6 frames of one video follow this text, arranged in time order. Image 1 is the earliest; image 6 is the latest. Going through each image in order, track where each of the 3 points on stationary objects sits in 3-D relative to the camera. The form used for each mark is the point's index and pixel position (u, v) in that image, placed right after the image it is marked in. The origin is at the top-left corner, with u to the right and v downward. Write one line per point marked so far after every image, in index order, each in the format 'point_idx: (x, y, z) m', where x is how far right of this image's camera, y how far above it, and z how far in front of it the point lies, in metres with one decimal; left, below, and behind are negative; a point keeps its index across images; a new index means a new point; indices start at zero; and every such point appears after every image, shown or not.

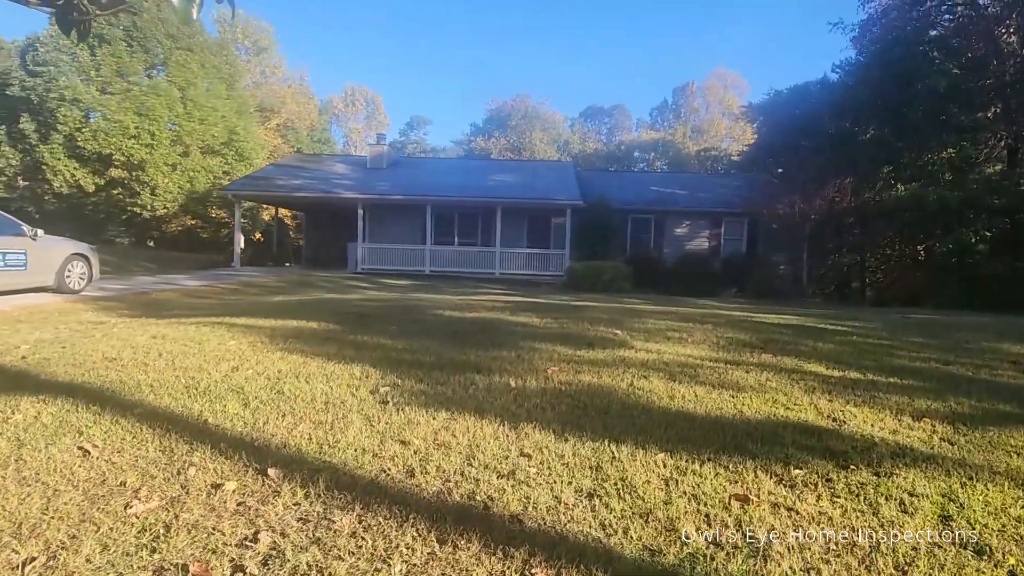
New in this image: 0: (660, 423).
0: (+0.9, -0.8, +3.2) m
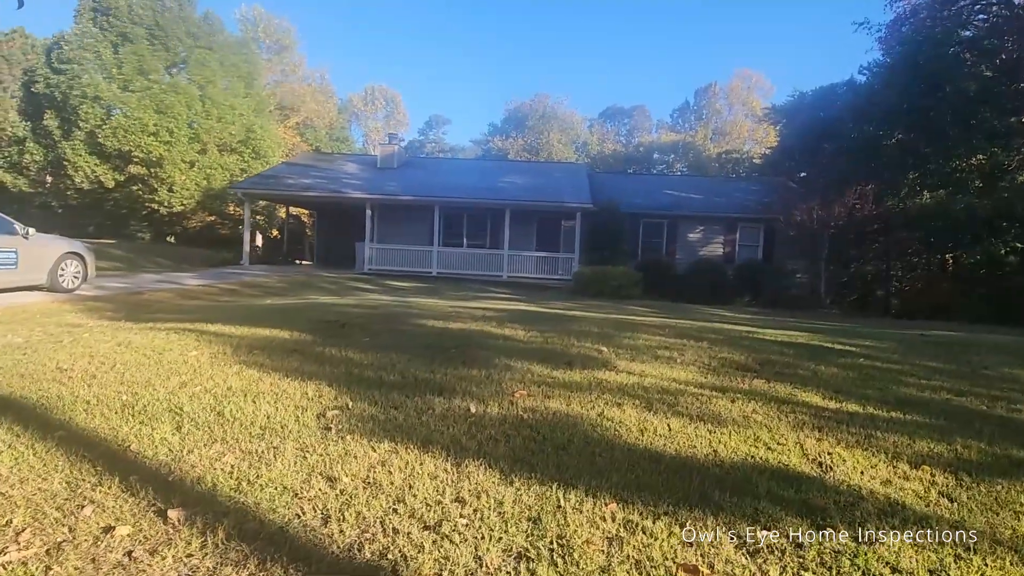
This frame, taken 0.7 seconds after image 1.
0: (+0.6, -0.9, +2.9) m
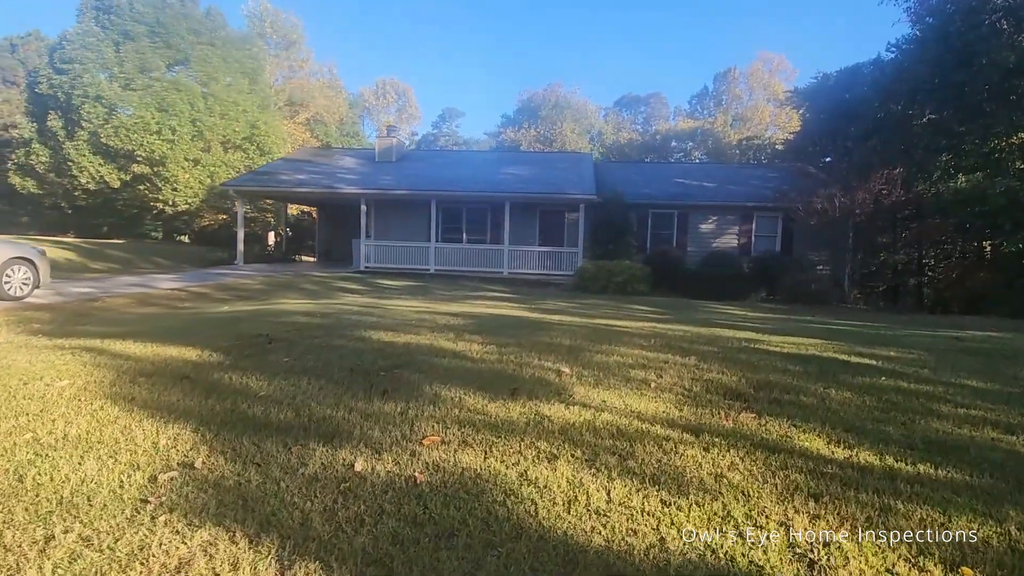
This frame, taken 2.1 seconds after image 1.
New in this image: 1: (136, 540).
0: (0.0, -1.1, +2.0) m
1: (-1.5, -1.0, +2.2) m
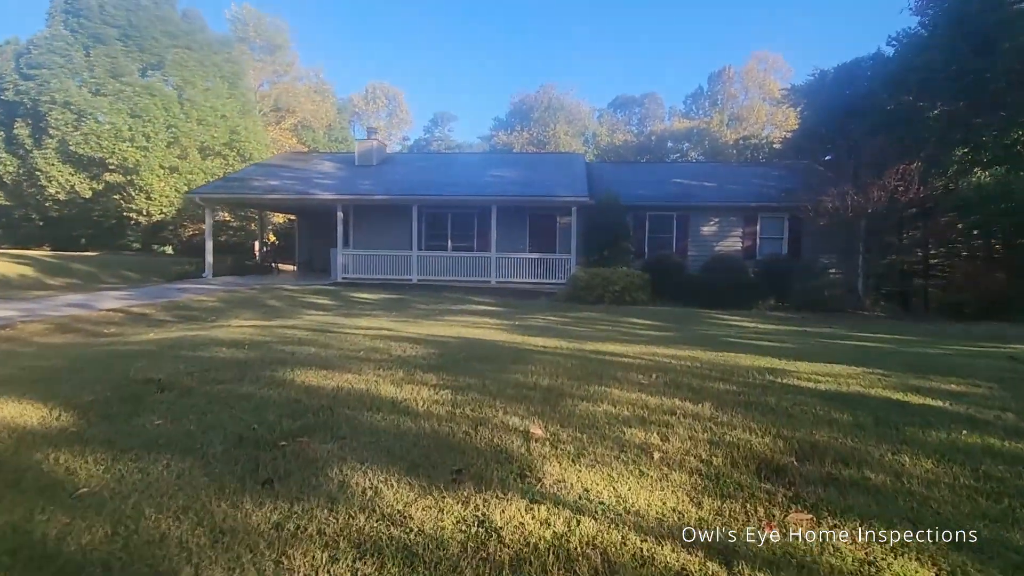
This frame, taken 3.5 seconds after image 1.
0: (-0.3, -1.2, +0.8) m
1: (-1.8, -1.2, +1.0) m
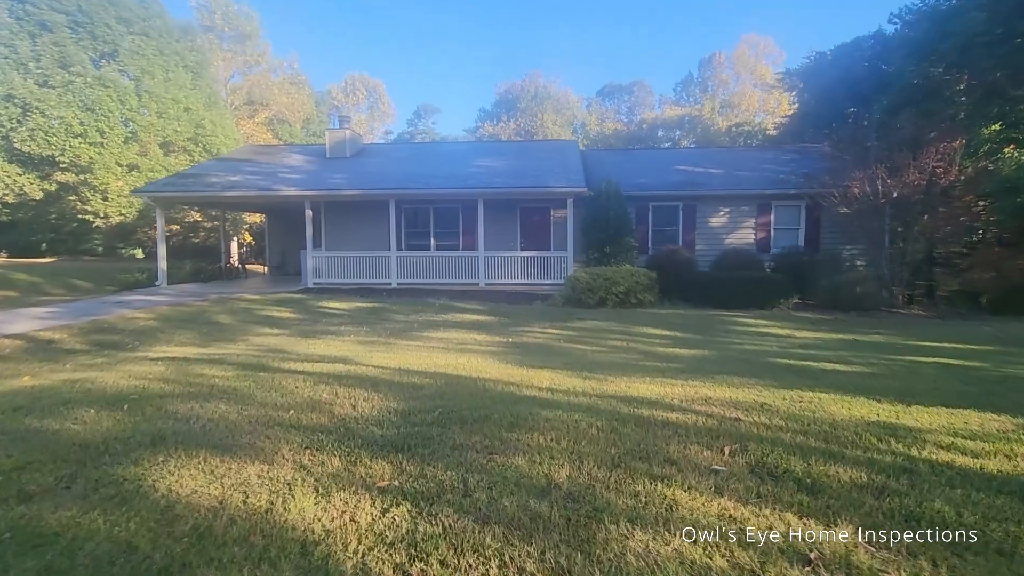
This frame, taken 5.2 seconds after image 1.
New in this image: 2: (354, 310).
0: (-0.2, -1.5, -0.8) m
1: (-1.7, -1.5, -0.7) m
2: (-3.3, -0.5, +11.1) m
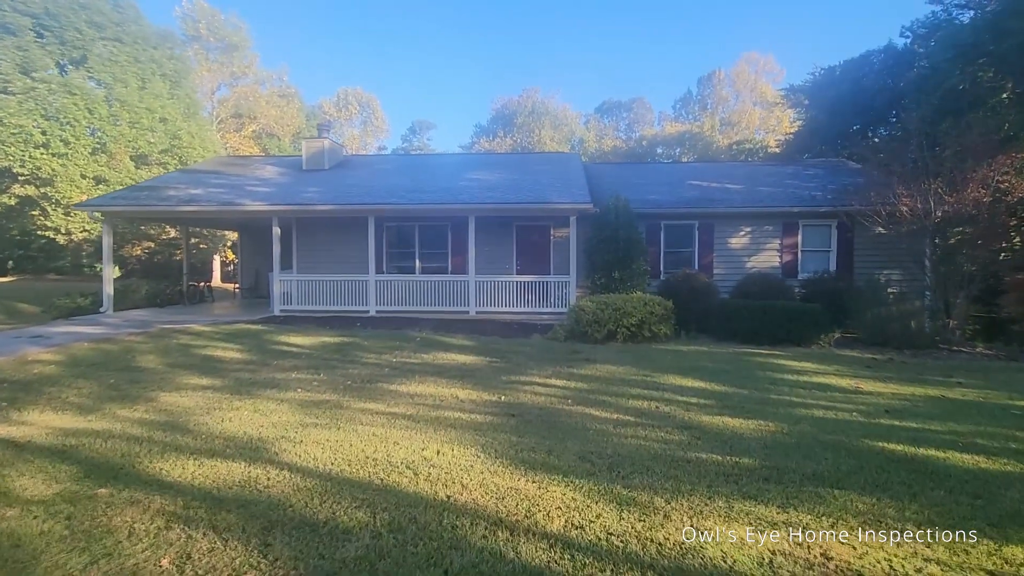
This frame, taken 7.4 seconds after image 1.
0: (-0.2, -1.7, -2.6) m
1: (-1.7, -1.7, -2.5) m
2: (-3.4, -1.0, +9.3) m
